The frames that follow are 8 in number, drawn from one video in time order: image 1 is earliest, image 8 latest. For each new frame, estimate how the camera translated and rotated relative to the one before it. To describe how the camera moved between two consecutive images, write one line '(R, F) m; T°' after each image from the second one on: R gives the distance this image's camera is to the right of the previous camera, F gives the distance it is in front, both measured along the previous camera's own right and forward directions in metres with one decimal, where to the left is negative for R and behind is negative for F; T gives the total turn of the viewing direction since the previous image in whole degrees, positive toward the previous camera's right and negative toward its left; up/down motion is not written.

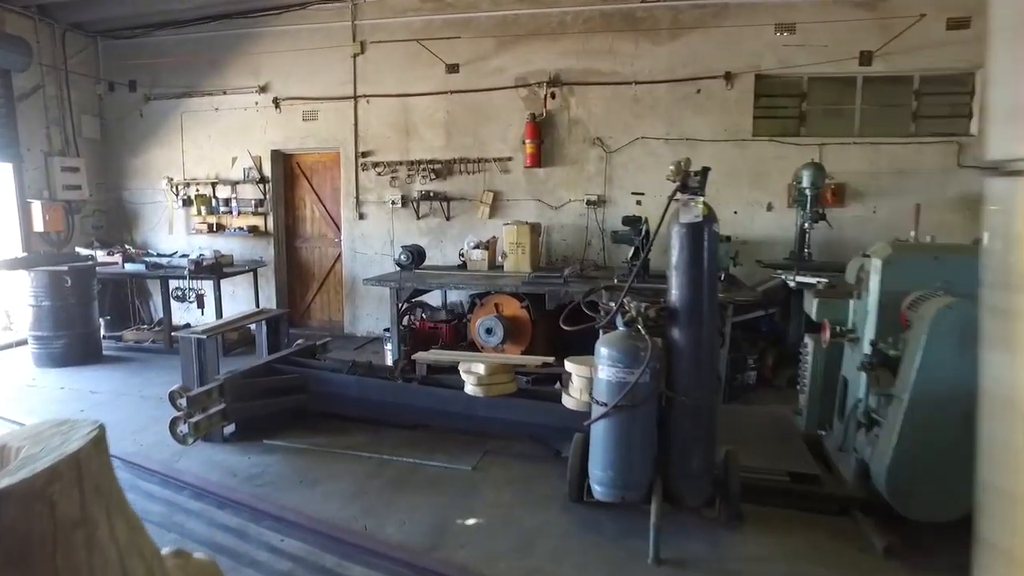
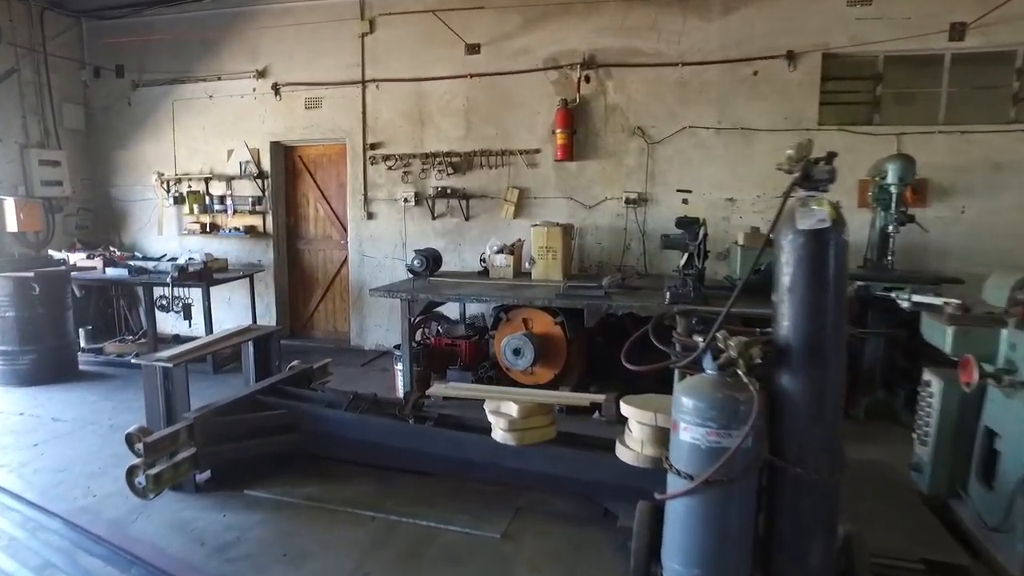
(-0.1, +0.8) m; -1°
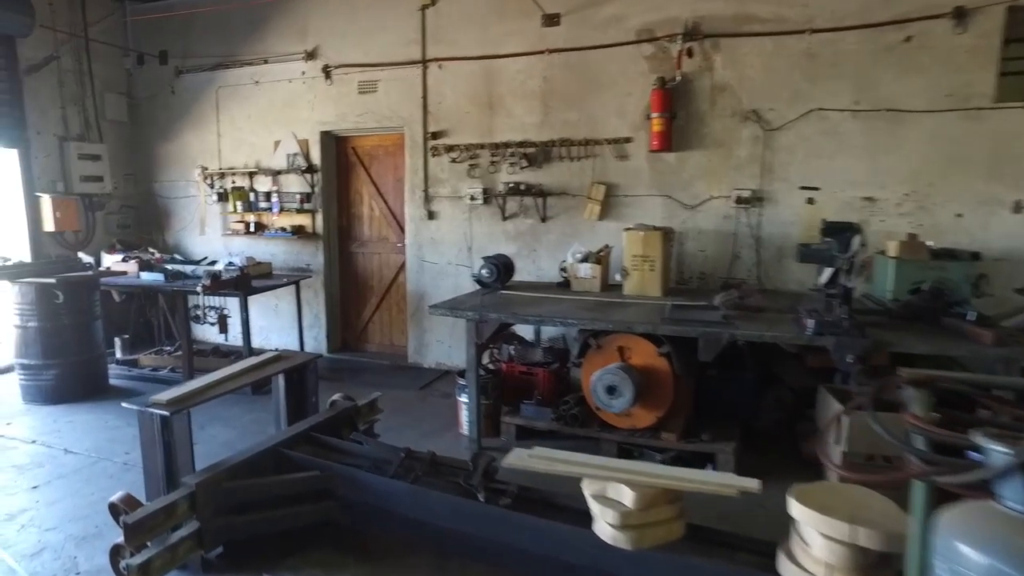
(-0.2, +0.8) m; -5°
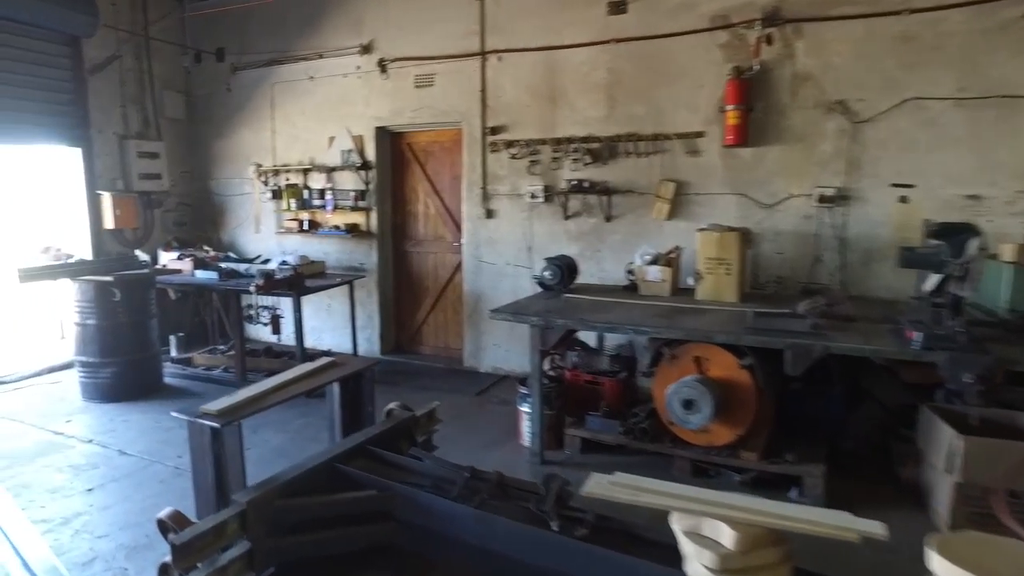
(-0.1, +0.2) m; -4°
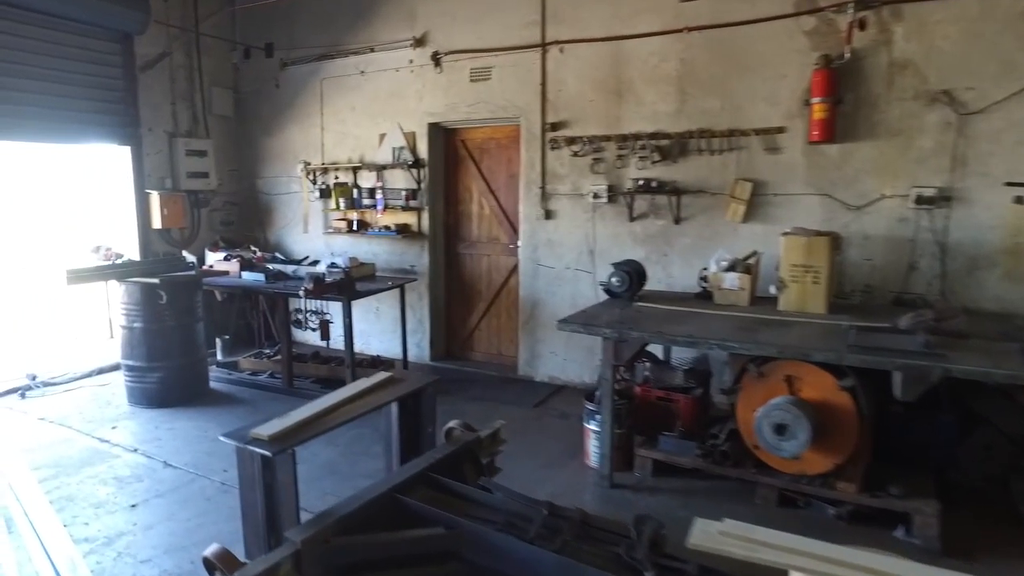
(-0.1, +0.3) m; -3°
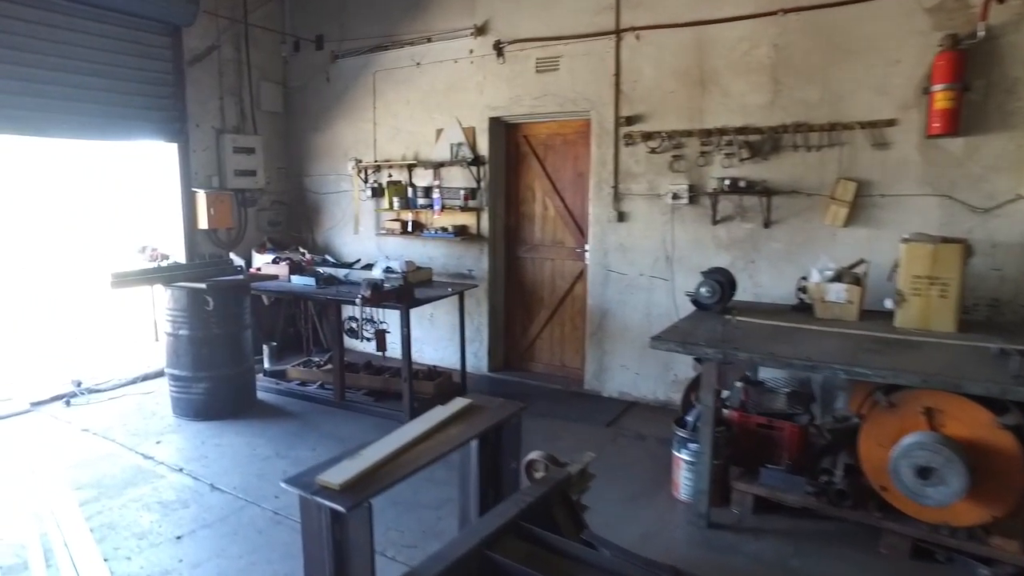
(-0.2, +0.4) m; -3°
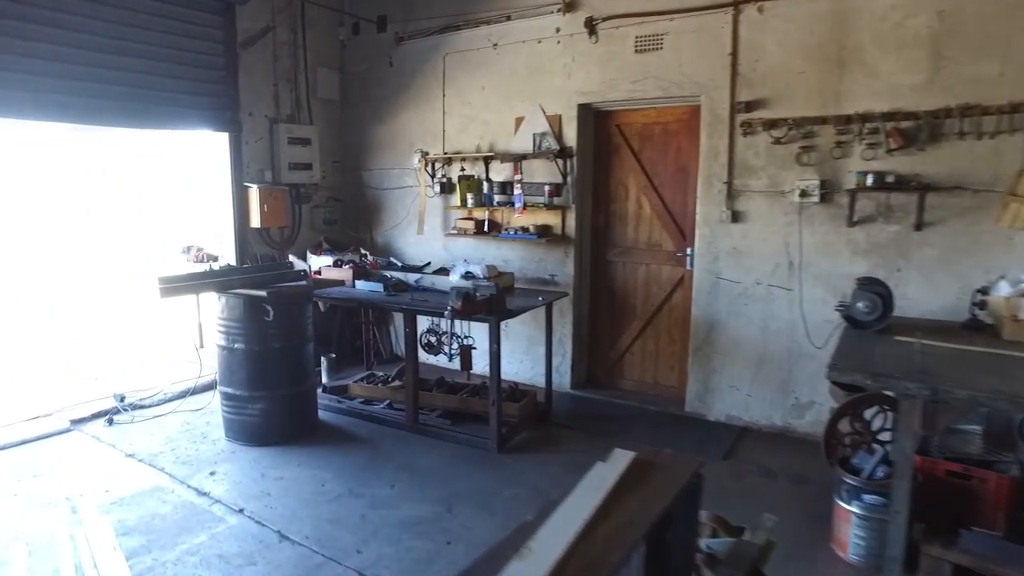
(-0.4, +0.5) m; -2°
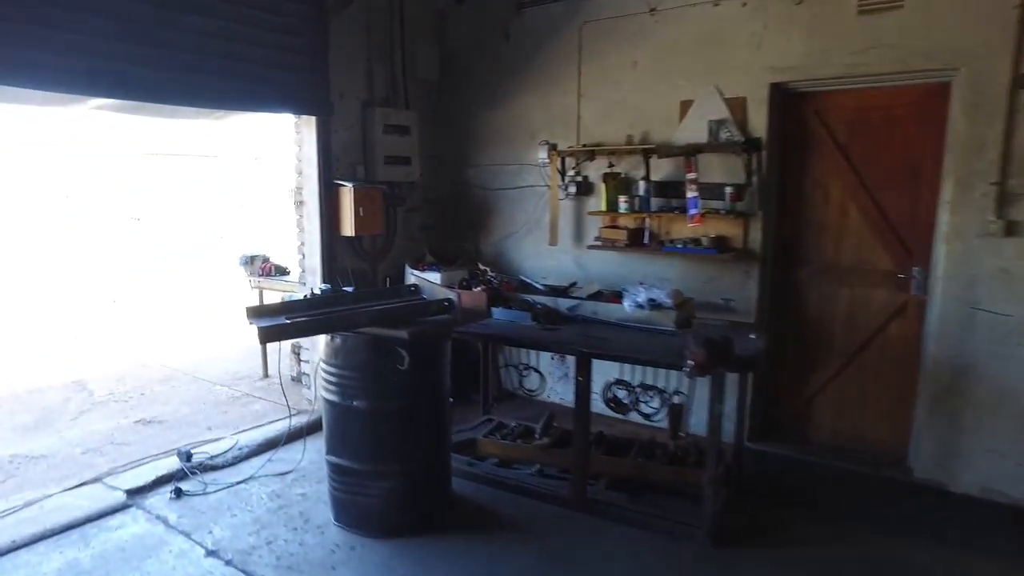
(-0.8, +1.0) m; -1°
